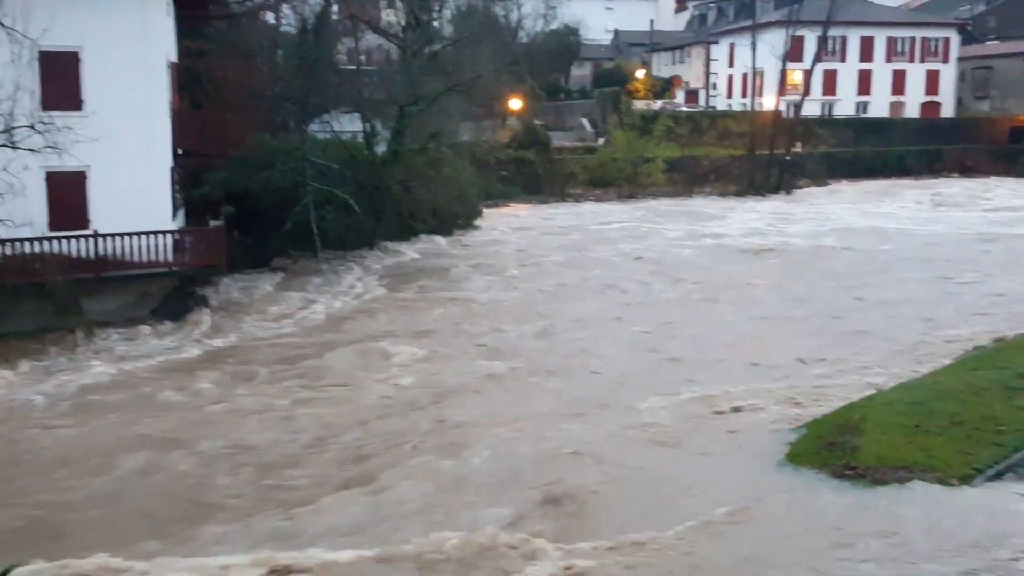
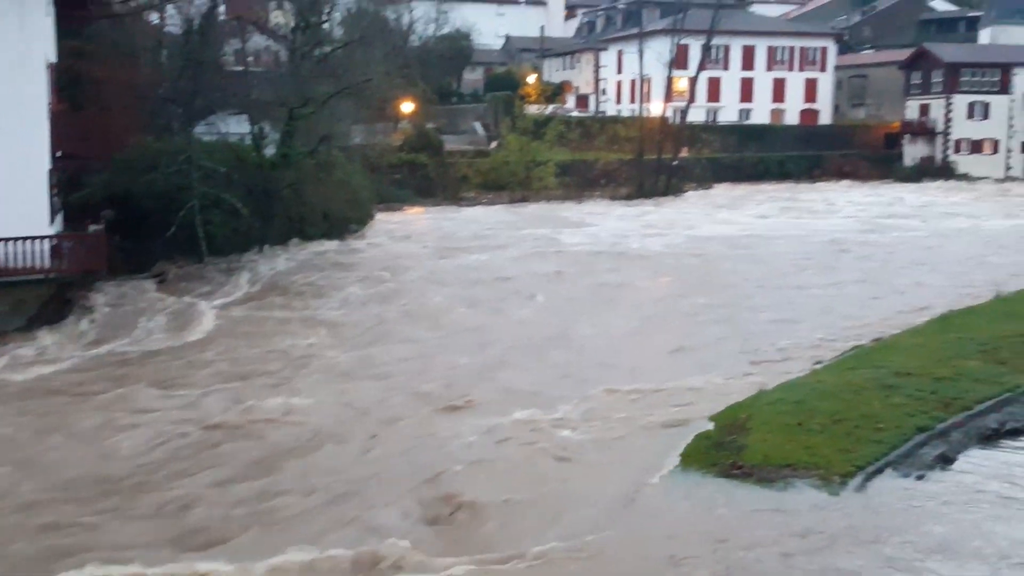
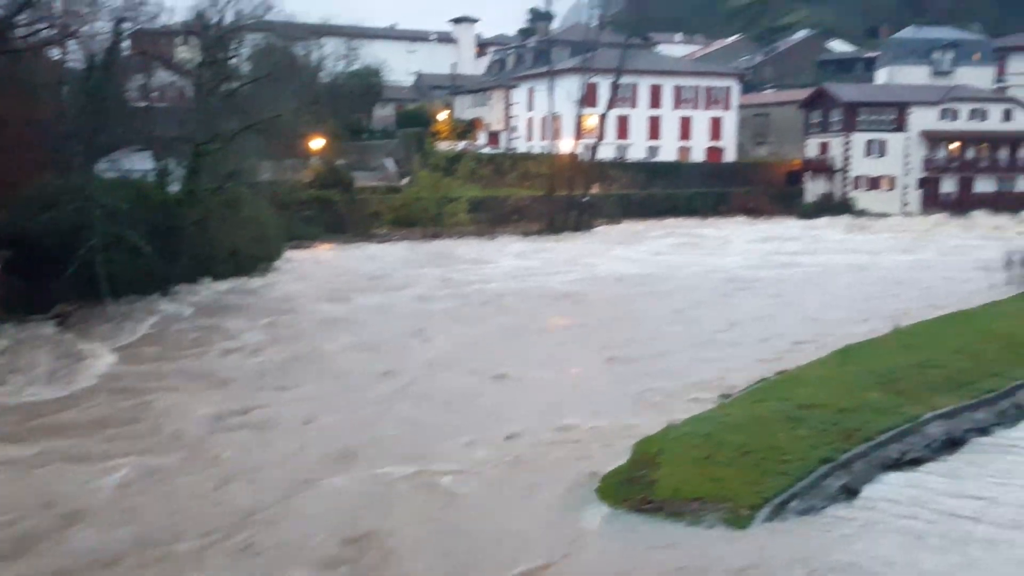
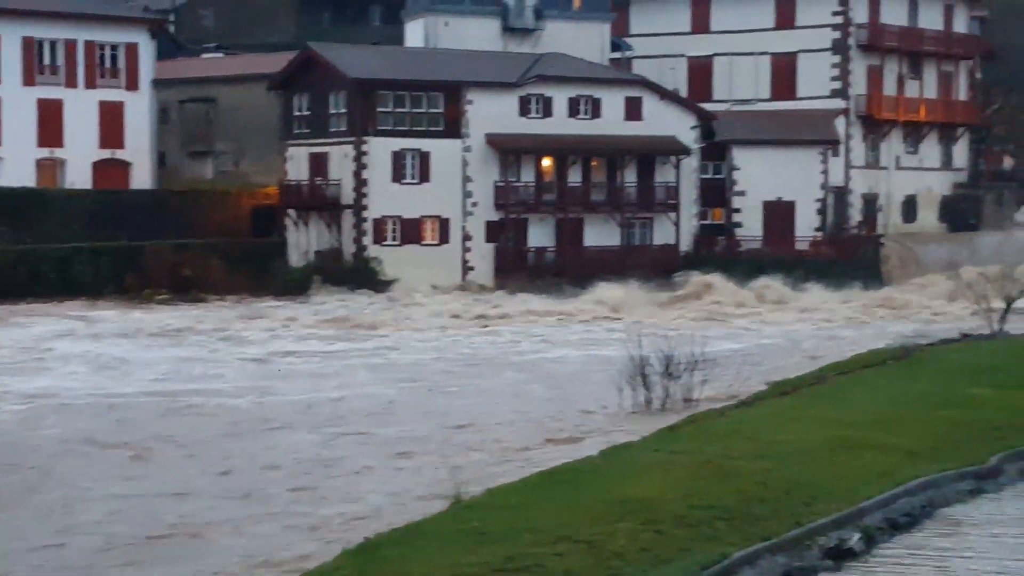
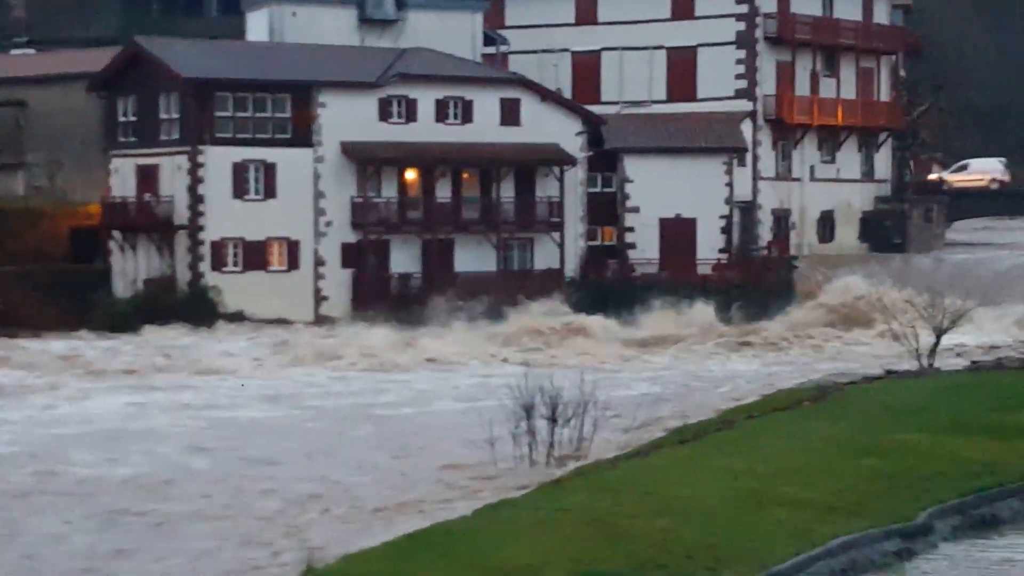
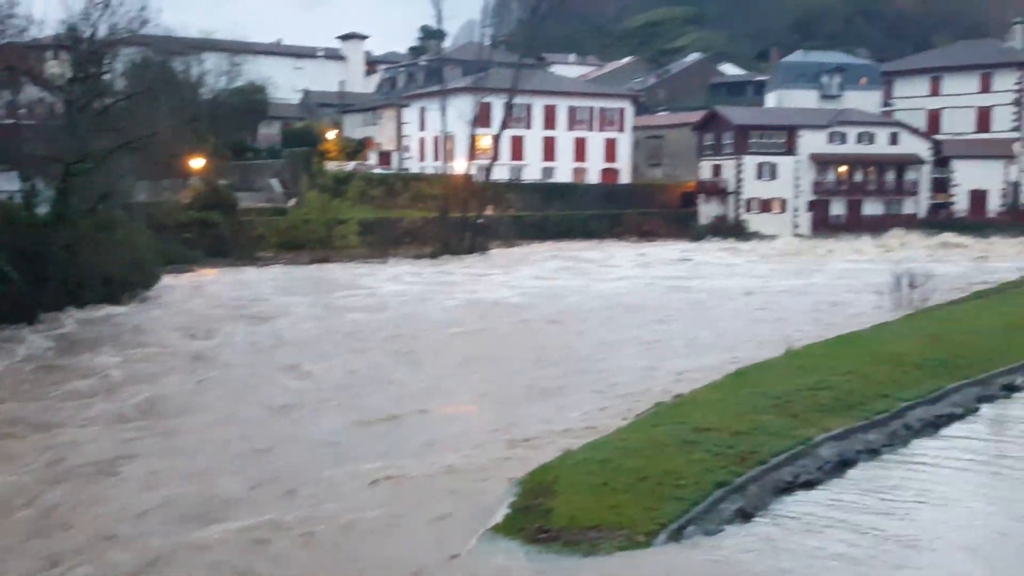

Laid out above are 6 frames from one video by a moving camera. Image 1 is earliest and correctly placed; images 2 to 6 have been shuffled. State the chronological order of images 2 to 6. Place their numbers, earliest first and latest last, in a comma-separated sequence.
2, 3, 6, 4, 5
